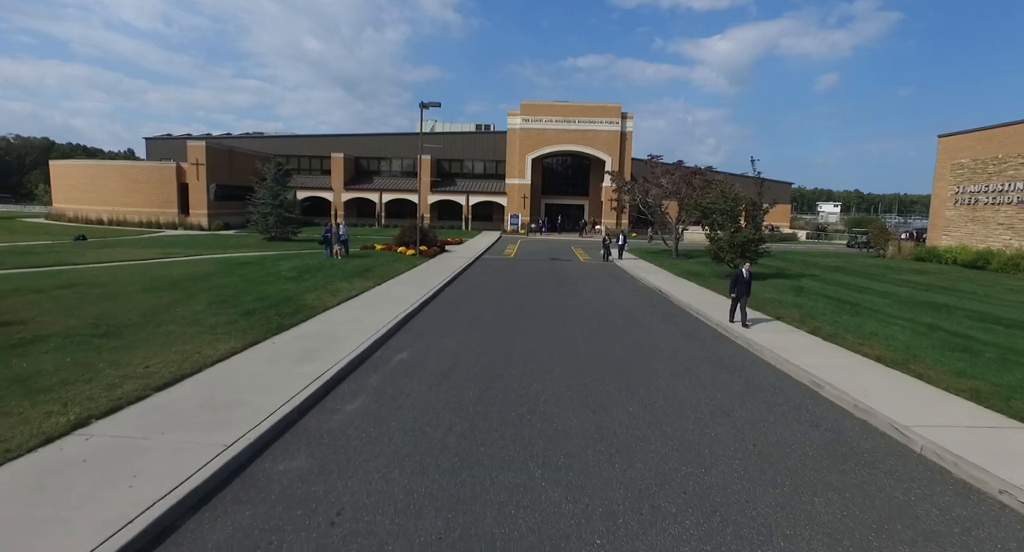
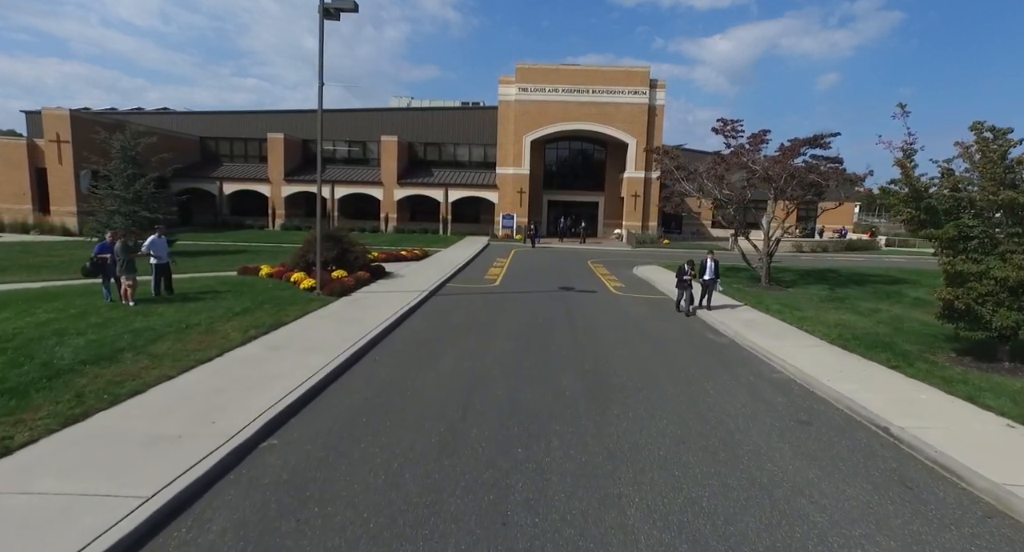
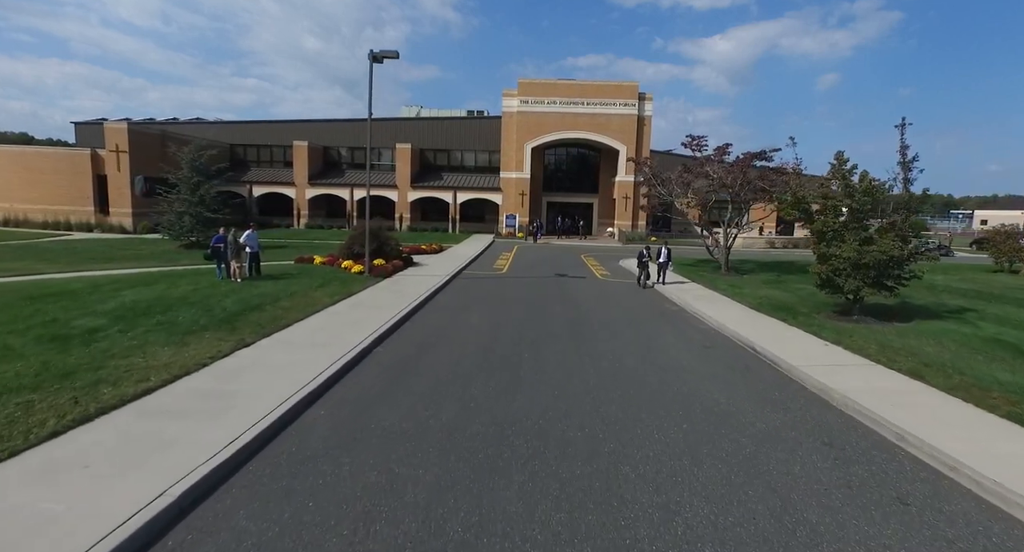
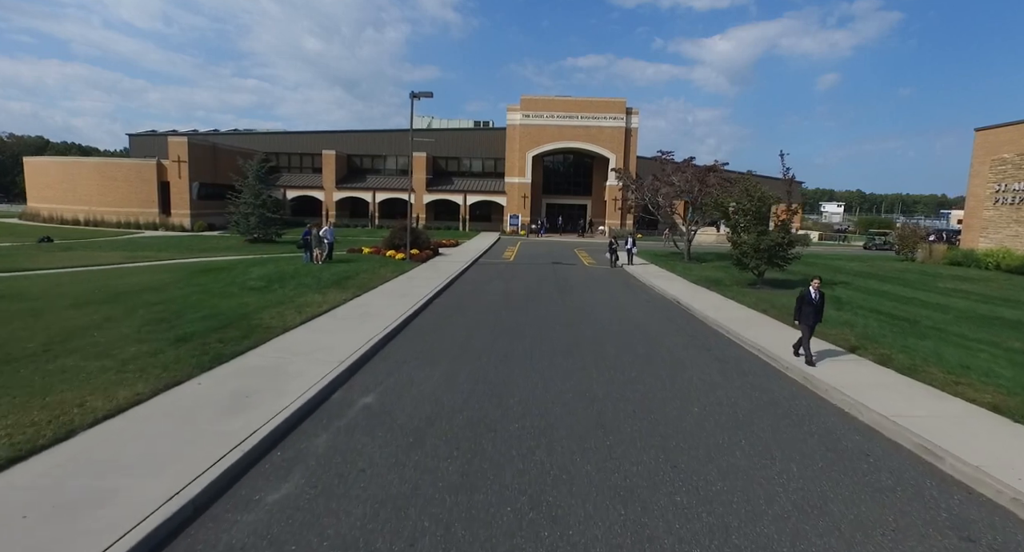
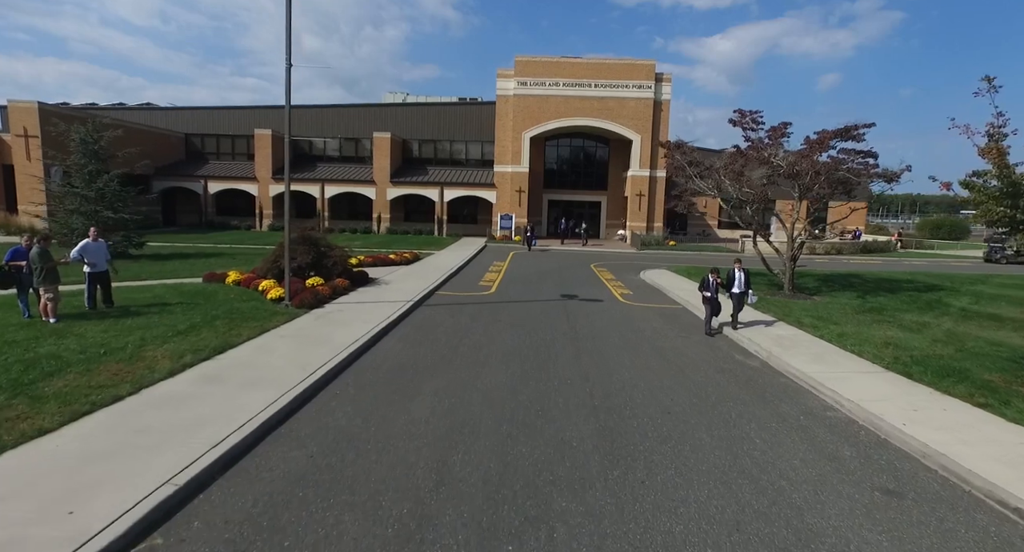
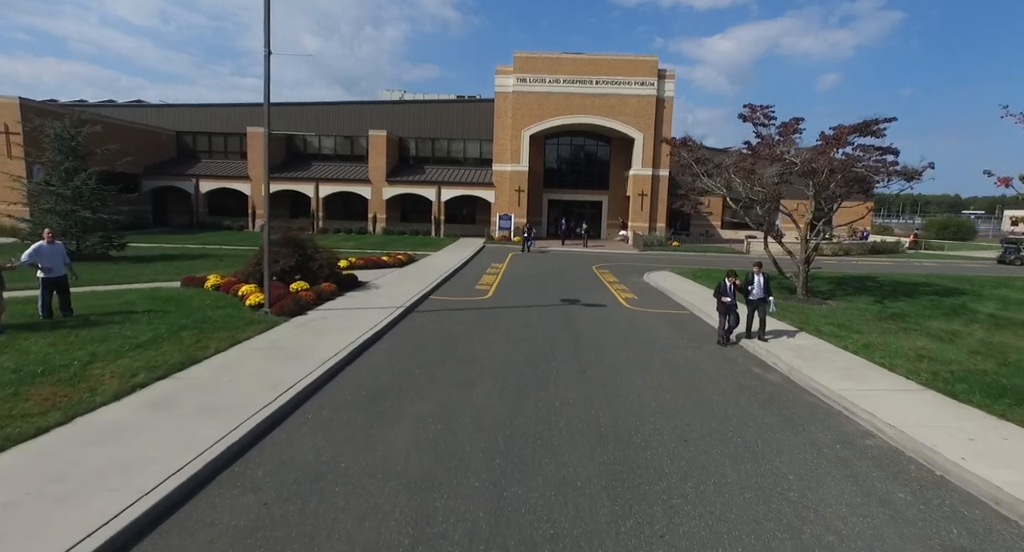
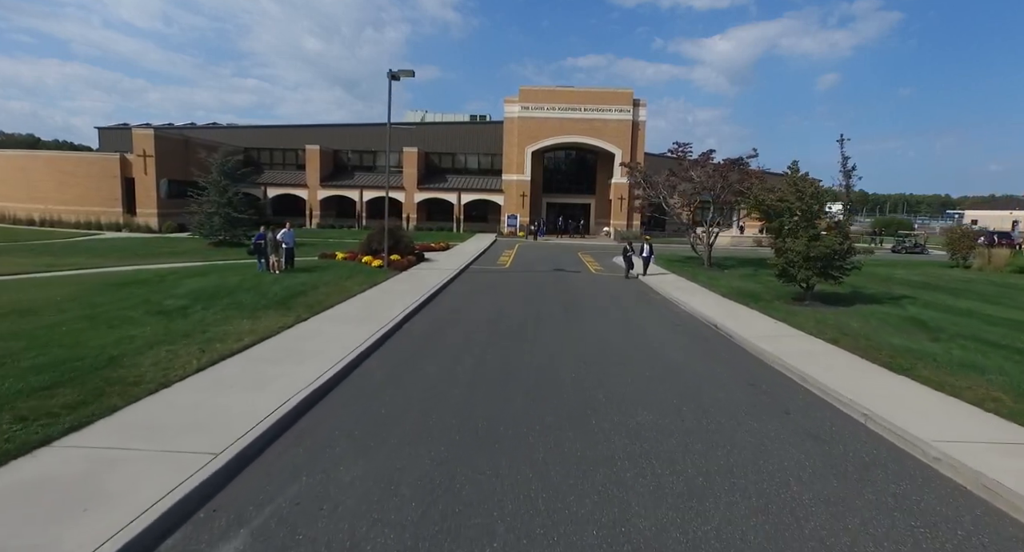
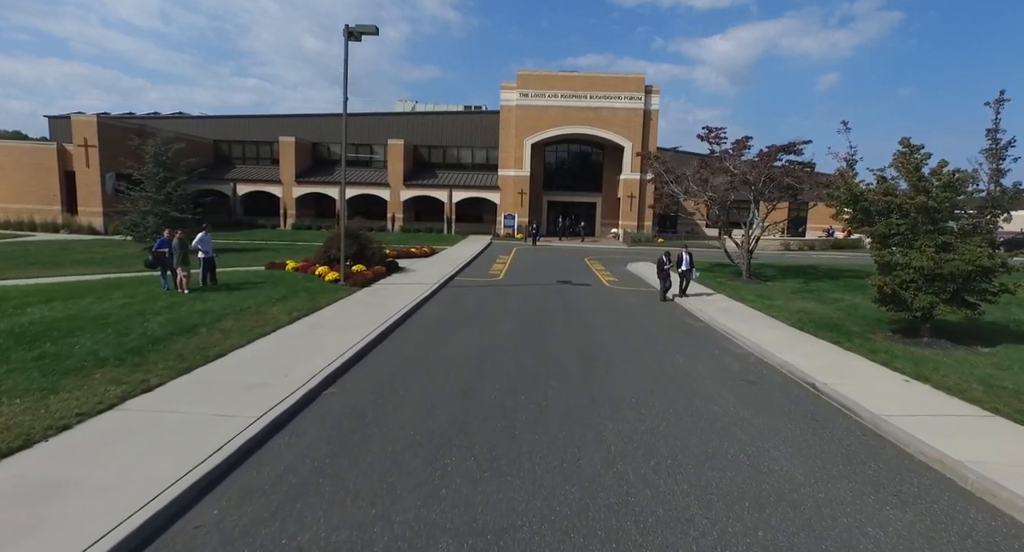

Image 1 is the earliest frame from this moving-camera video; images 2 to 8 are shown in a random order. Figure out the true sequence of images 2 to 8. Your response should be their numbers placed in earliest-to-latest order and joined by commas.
4, 7, 3, 8, 2, 5, 6
